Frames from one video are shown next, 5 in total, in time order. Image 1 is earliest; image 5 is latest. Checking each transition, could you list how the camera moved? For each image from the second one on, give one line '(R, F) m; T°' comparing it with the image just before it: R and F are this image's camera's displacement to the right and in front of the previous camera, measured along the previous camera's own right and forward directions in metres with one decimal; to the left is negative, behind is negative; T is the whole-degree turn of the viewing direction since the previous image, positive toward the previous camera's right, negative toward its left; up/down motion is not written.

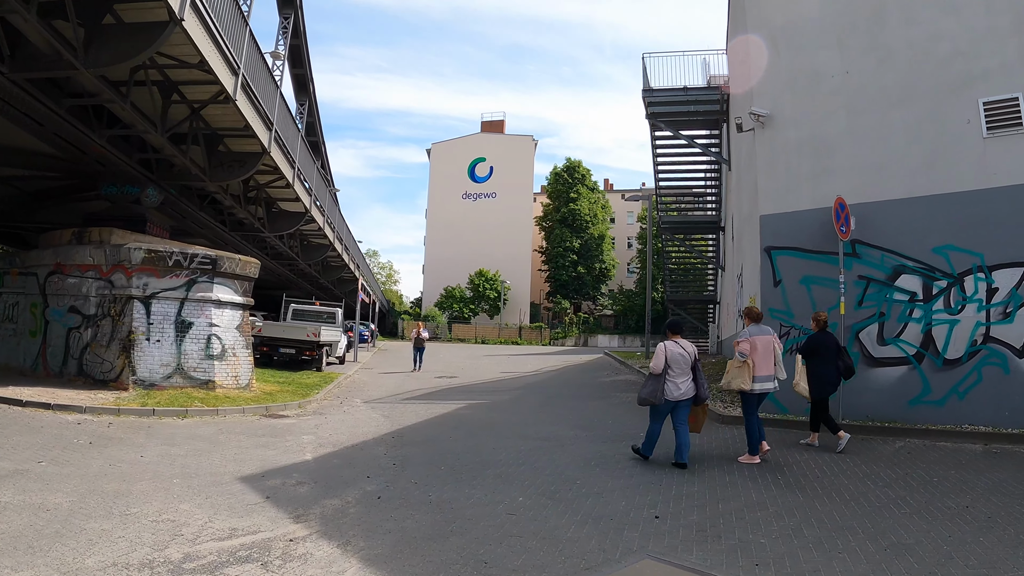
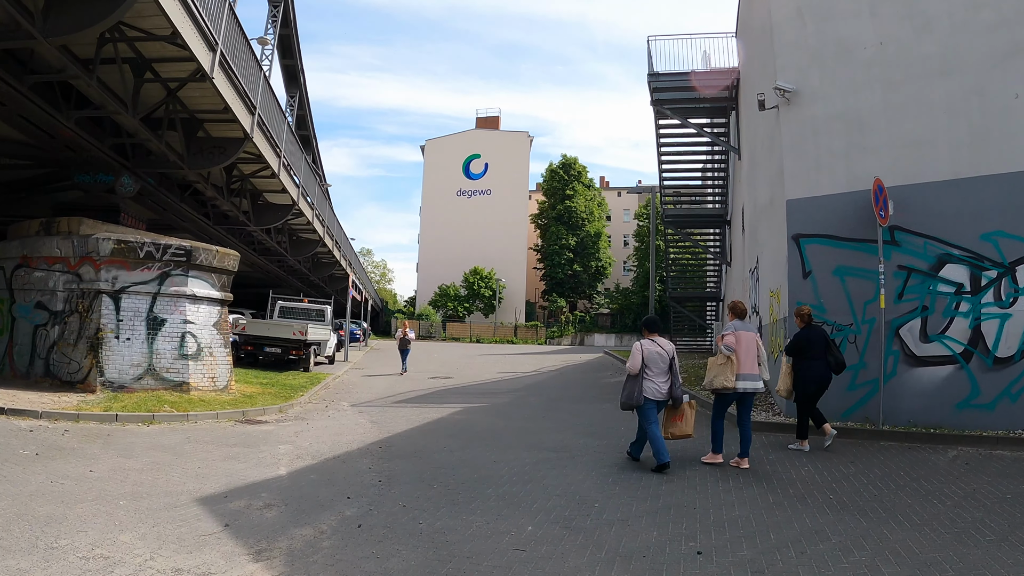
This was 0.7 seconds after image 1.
(-0.1, +1.1) m; 0°
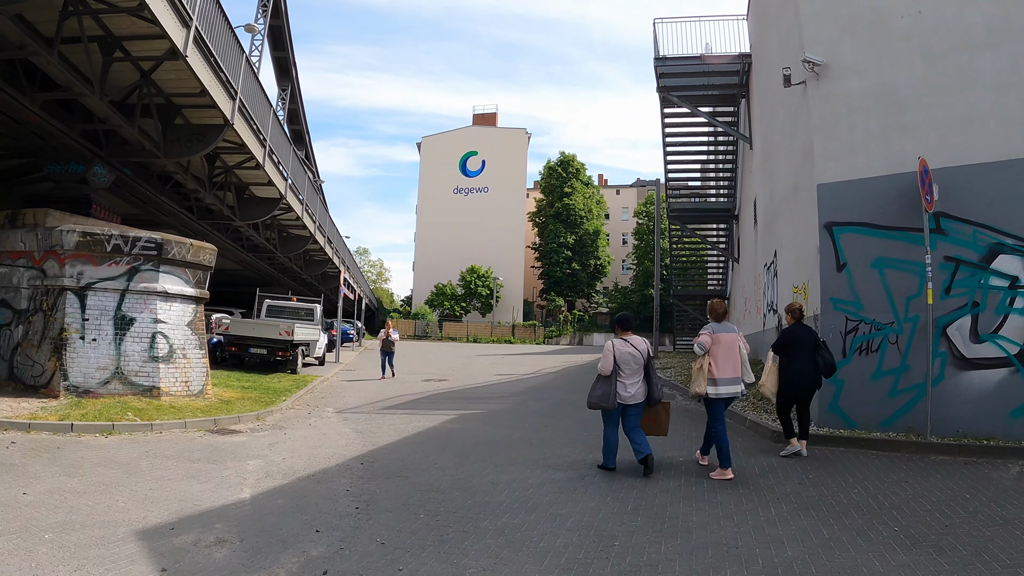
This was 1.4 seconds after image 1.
(0.0, +1.0) m; 0°
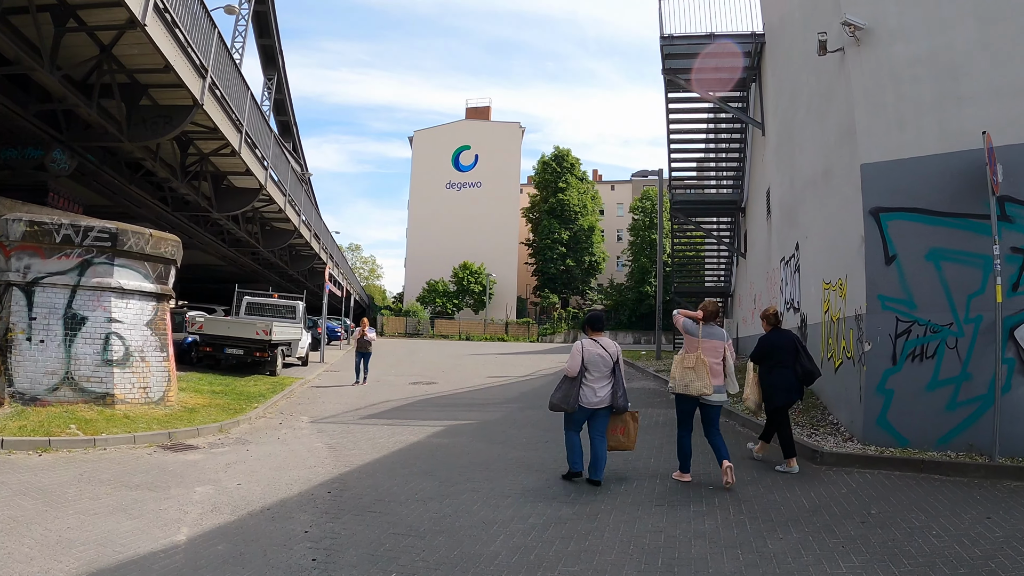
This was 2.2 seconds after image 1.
(0.0, +1.2) m; +1°
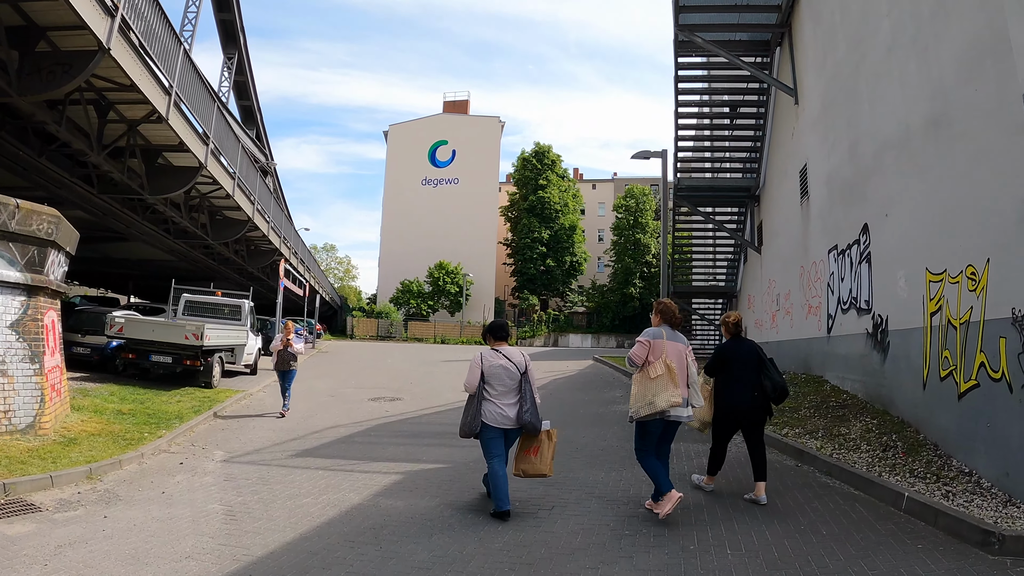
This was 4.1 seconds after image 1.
(-0.1, +2.6) m; +2°
